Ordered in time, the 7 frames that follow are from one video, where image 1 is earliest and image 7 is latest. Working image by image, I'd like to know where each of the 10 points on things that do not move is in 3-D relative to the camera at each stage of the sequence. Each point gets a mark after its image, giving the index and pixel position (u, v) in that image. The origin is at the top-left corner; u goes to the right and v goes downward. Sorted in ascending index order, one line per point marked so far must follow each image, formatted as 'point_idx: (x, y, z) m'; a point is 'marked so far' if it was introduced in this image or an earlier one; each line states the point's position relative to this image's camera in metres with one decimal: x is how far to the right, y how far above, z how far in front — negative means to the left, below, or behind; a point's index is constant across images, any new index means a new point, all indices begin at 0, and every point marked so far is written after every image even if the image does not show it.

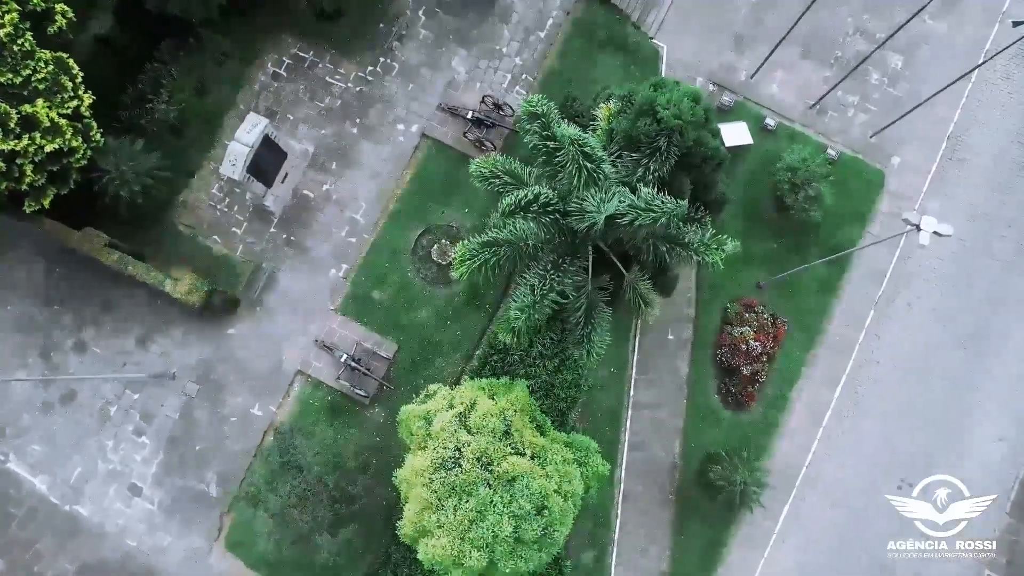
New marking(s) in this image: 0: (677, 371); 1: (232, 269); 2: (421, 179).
0: (+5.1, -2.6, +20.0) m
1: (-8.3, +0.6, +19.1) m
2: (-2.8, +3.3, +19.6) m
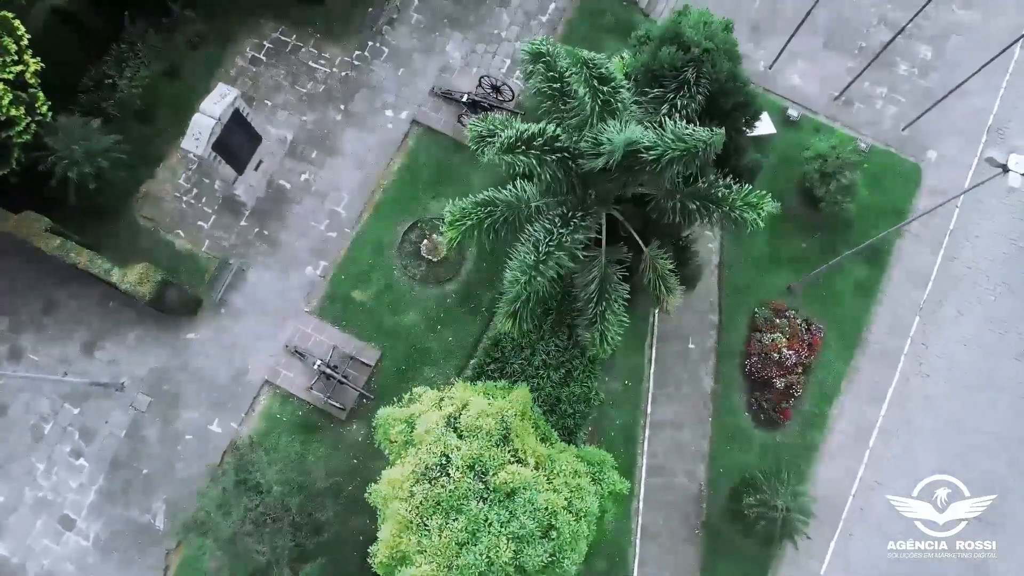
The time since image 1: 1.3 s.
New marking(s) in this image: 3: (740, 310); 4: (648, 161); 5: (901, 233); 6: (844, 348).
0: (+5.1, -2.6, +17.5) m
1: (-8.3, +0.6, +16.9) m
2: (-2.8, +3.3, +17.7) m
3: (+6.3, -0.6, +17.9) m
4: (+2.1, +2.0, +9.9) m
5: (+11.1, +1.6, +18.4) m
6: (+9.1, -1.6, +17.7) m
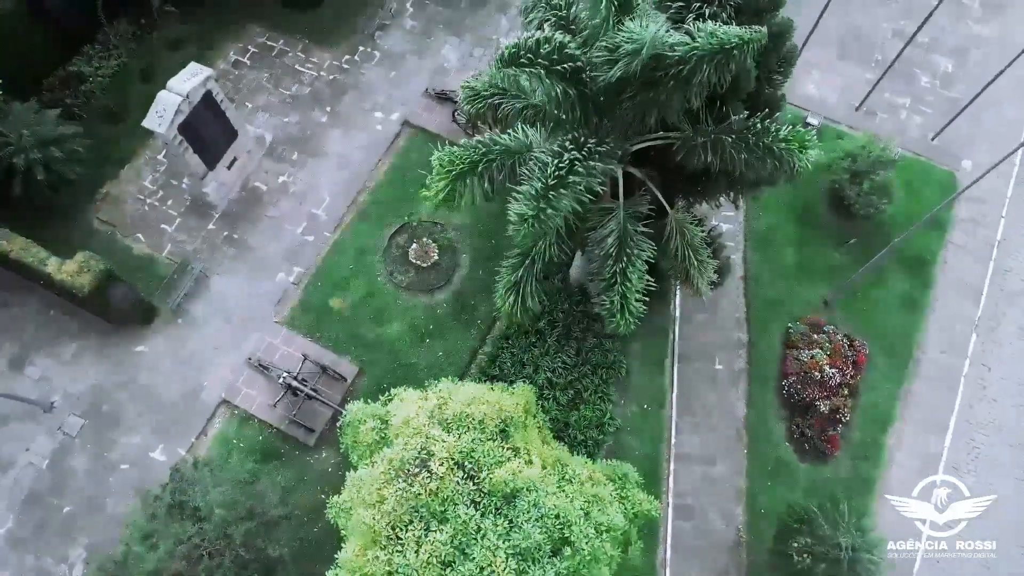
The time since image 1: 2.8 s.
0: (+5.1, -2.8, +15.0) m
1: (-8.3, +0.4, +14.9) m
2: (-2.8, +2.9, +16.1) m
3: (+6.3, -0.9, +15.7) m
4: (+2.1, +2.9, +8.3) m
5: (+11.1, +1.1, +16.6) m
6: (+9.1, -1.9, +15.4) m
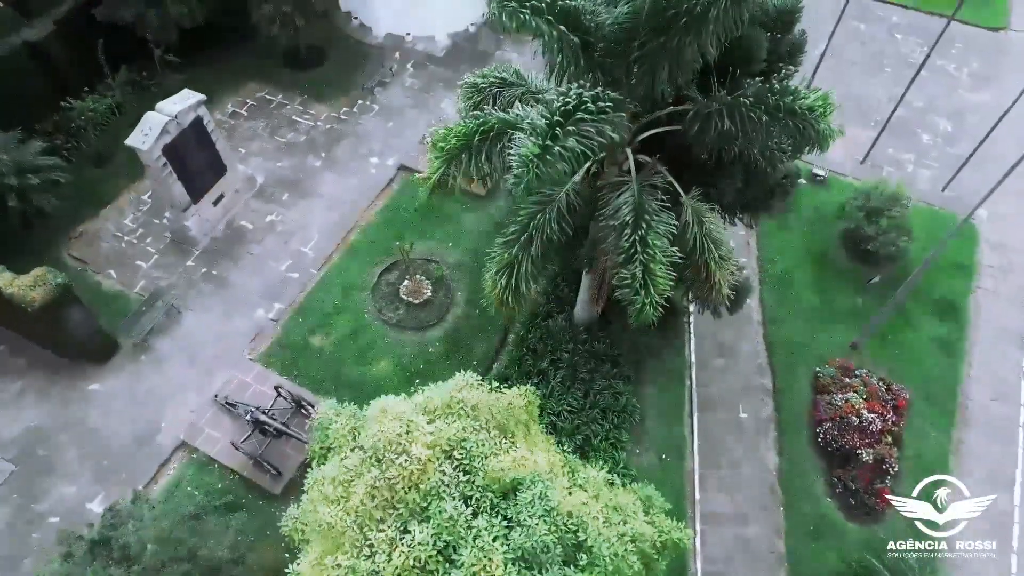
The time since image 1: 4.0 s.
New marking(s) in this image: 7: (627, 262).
0: (+5.1, -3.6, +13.1) m
1: (-8.4, -0.4, +13.7) m
2: (-2.8, +1.9, +15.4) m
3: (+6.3, -1.8, +14.2) m
4: (+2.1, +3.4, +7.7) m
5: (+11.1, 0.0, +15.6) m
6: (+9.1, -2.7, +13.7) m
7: (+1.5, +0.4, +8.5) m
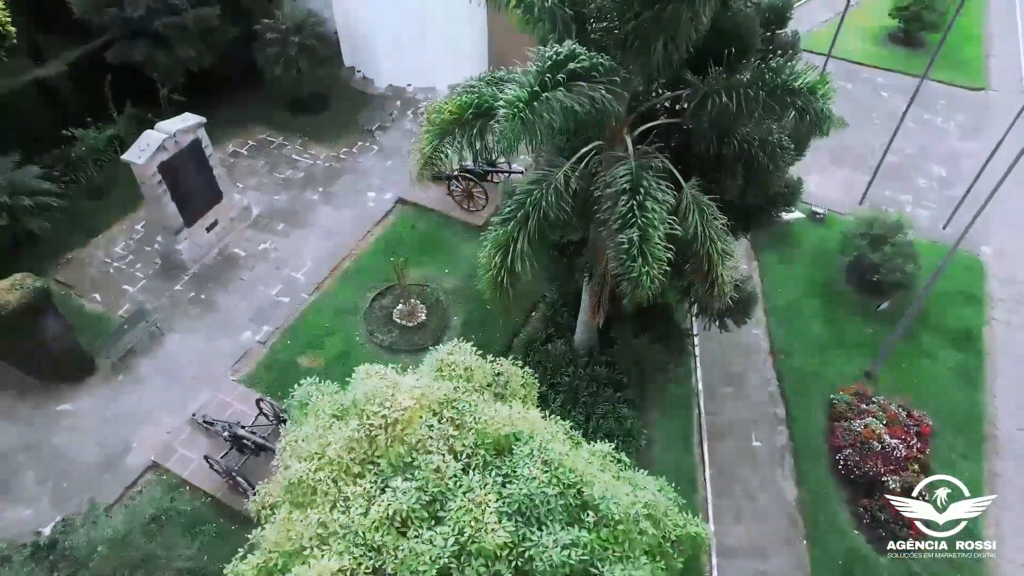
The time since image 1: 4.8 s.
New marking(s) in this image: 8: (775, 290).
0: (+5.0, -3.9, +12.1) m
1: (-8.4, -0.8, +13.2) m
2: (-2.9, +1.1, +15.2) m
3: (+6.2, -2.3, +13.5) m
4: (+2.0, +3.9, +7.8) m
5: (+11.0, -0.7, +15.1) m
6: (+9.0, -3.1, +12.8) m
7: (+1.4, +0.8, +8.1) m
8: (+6.3, 0.0, +15.5) m
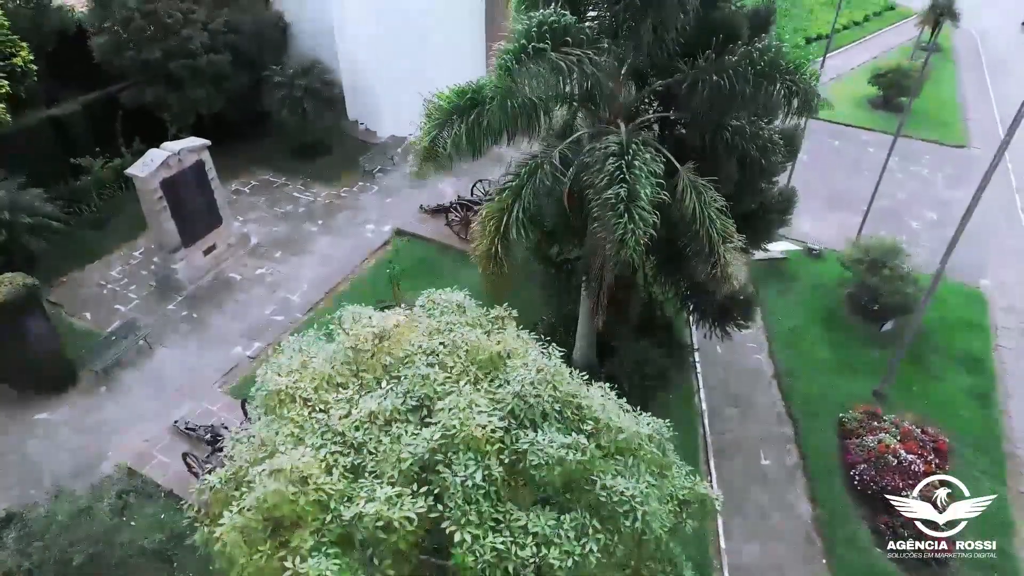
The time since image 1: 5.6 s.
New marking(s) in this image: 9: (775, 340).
0: (+5.0, -4.0, +11.4) m
1: (-8.5, -1.1, +12.9) m
2: (-3.0, +0.5, +15.2) m
3: (+6.1, -2.6, +12.9) m
4: (+2.0, +4.4, +8.3) m
5: (+11.0, -1.3, +14.8) m
6: (+9.0, -3.3, +12.2) m
7: (+1.3, +1.2, +8.1) m
8: (+6.3, -0.7, +15.3) m
9: (+6.0, -1.2, +14.7) m
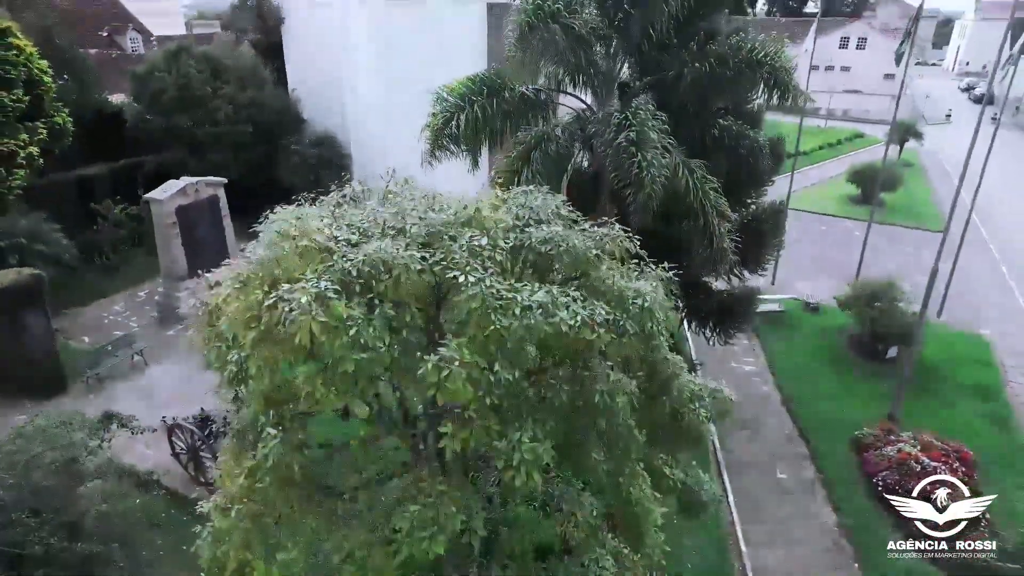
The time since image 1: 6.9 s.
0: (+5.0, -3.8, +10.5) m
1: (-8.5, -1.4, +12.7) m
2: (-2.9, -0.4, +15.3) m
3: (+6.2, -2.9, +12.4) m
4: (+2.0, +5.0, +9.6) m
5: (+11.0, -2.0, +14.5) m
6: (+9.0, -3.4, +11.5) m
7: (+1.4, +2.0, +8.7) m
8: (+6.3, -1.6, +15.2) m
9: (+6.0, -1.9, +14.5) m
